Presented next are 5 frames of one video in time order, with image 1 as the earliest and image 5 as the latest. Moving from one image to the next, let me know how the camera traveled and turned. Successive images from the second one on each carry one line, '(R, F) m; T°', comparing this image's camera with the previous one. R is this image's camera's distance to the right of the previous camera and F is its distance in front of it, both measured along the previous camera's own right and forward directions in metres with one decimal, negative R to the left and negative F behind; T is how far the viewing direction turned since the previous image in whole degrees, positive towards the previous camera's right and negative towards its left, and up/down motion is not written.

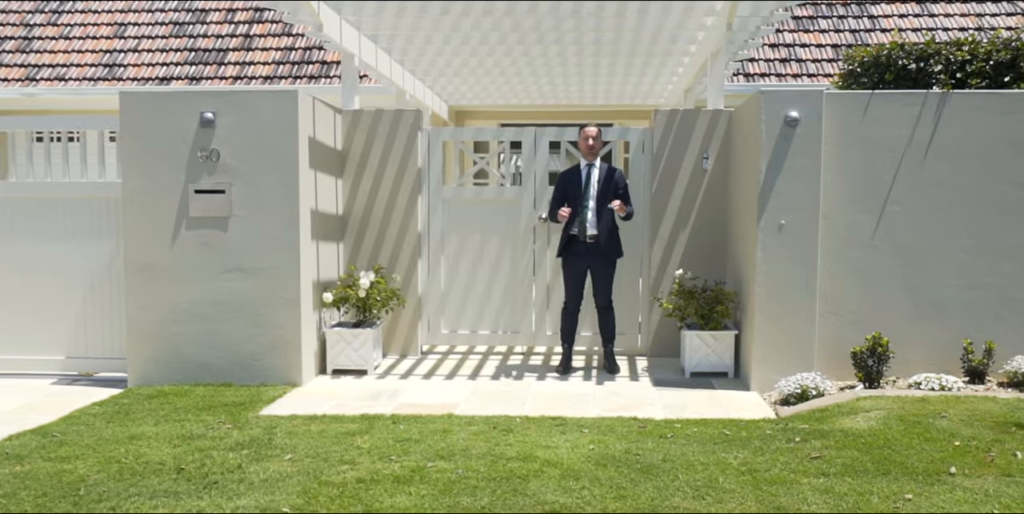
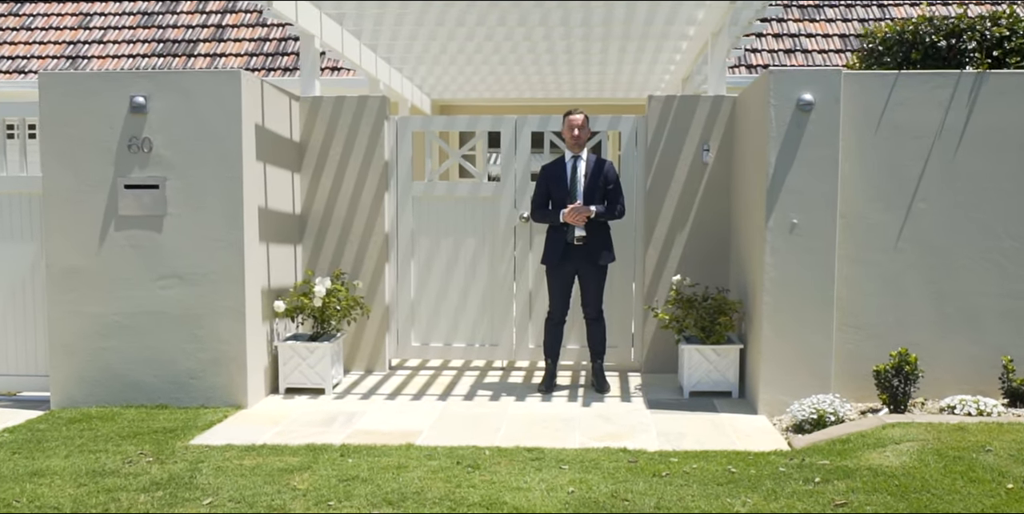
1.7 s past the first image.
(+0.1, +0.8) m; 0°
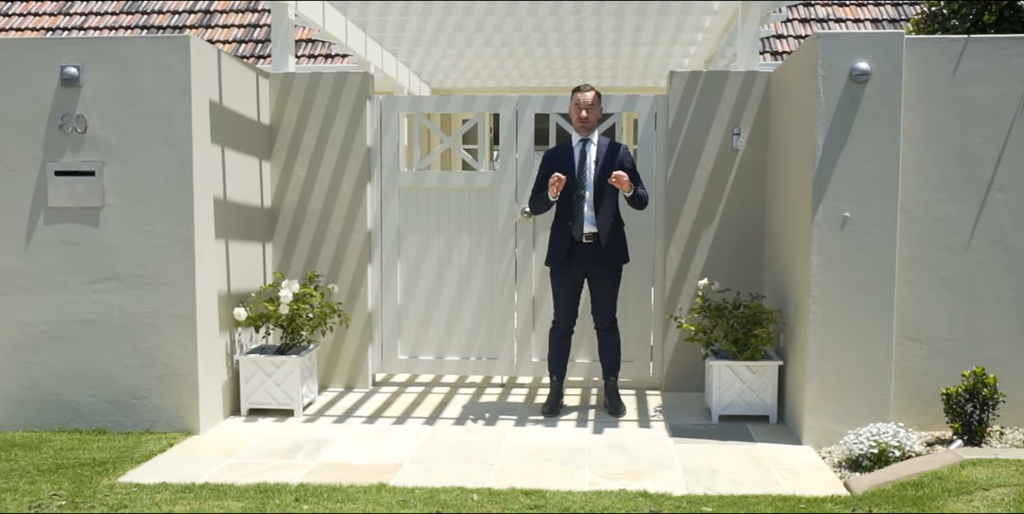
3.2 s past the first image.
(+0.1, +0.9) m; -1°
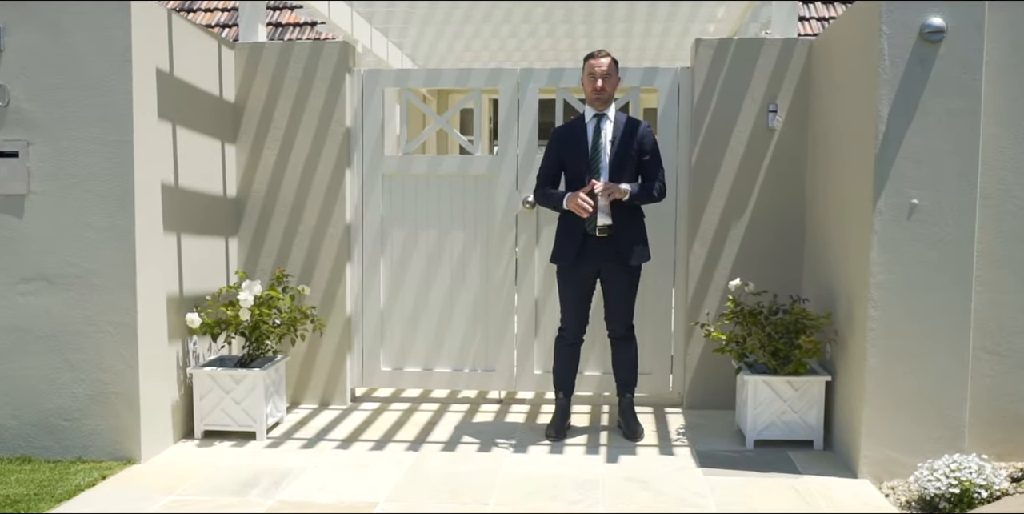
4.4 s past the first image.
(0.0, +0.8) m; 0°
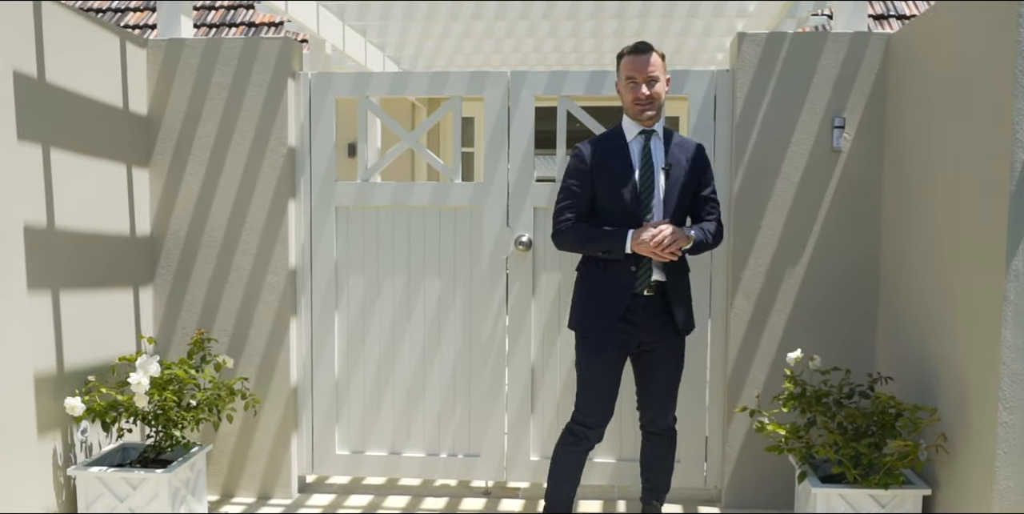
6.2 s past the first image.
(+0.1, +1.1) m; 0°
